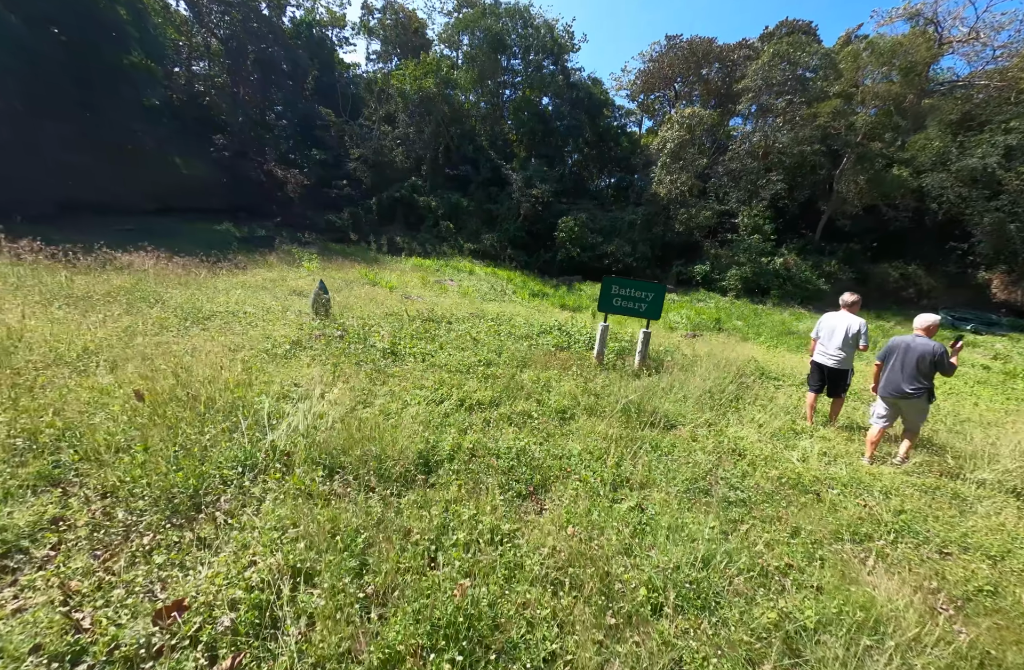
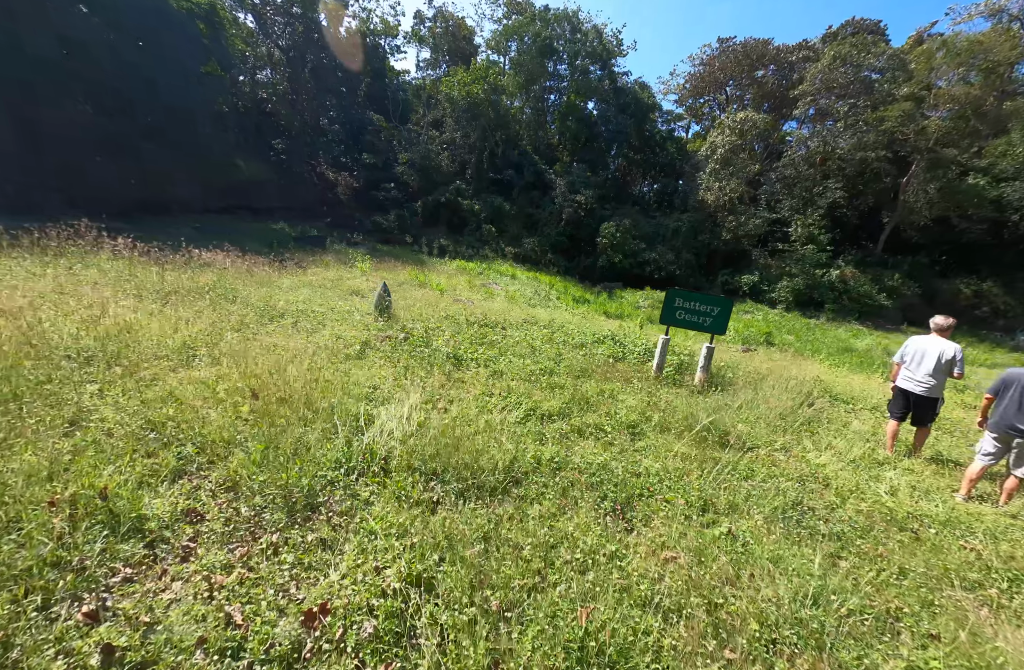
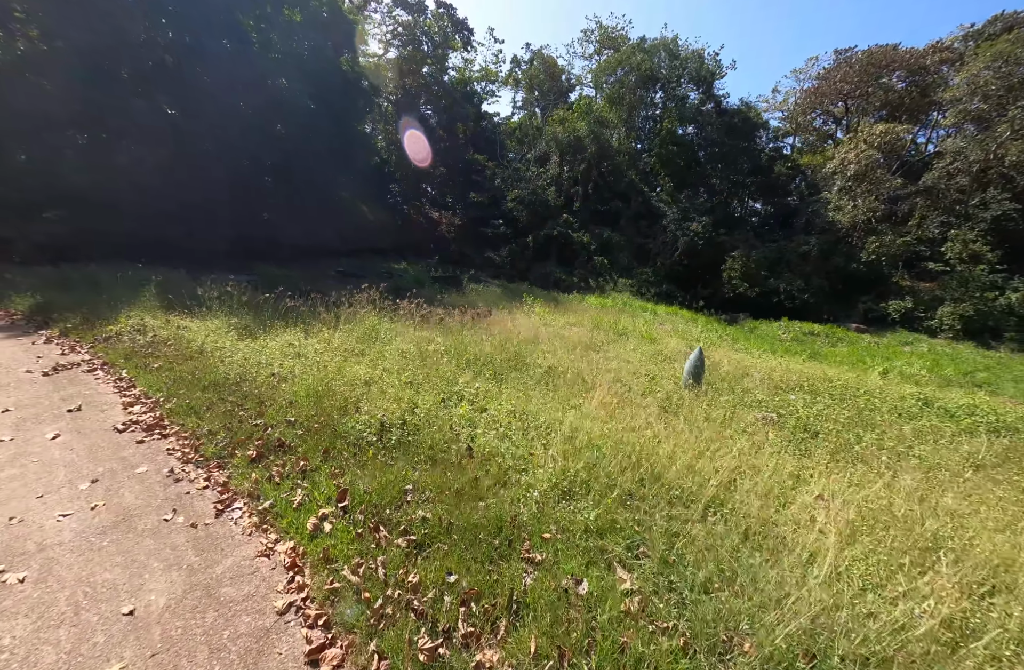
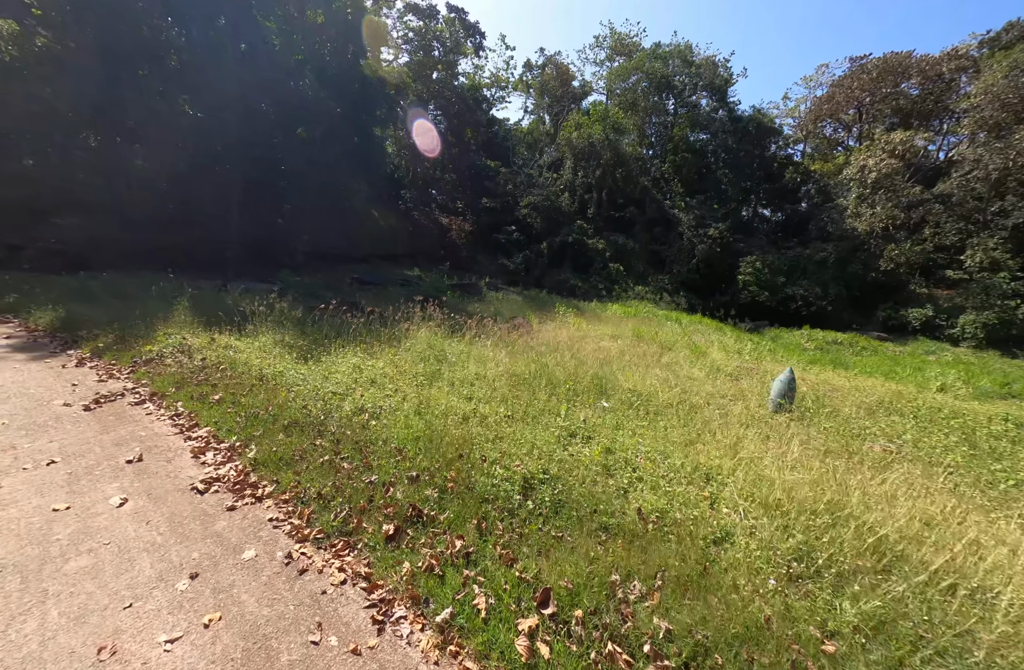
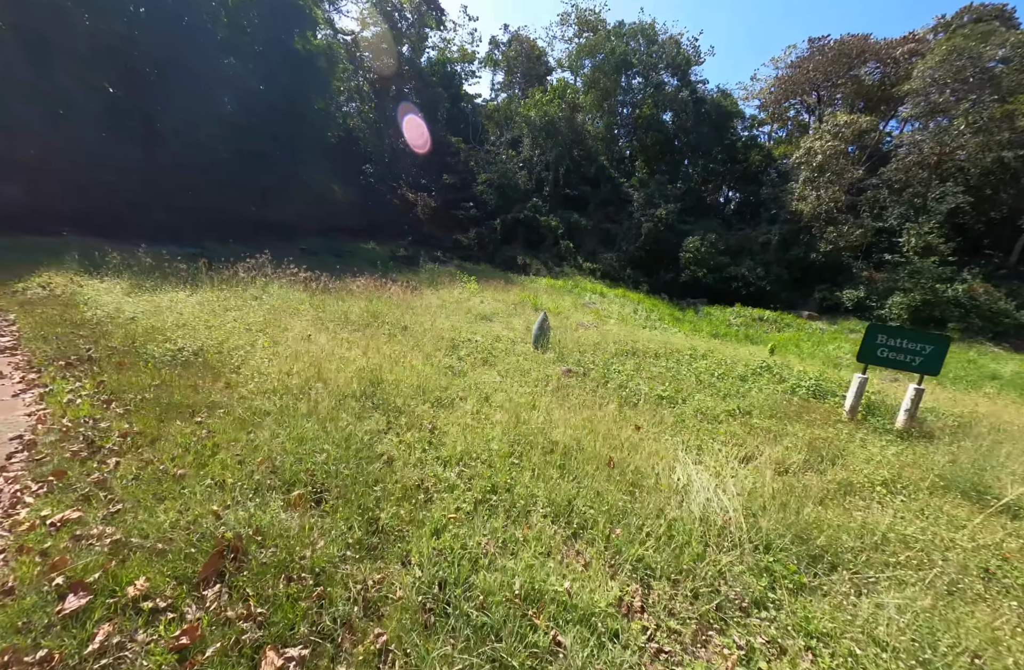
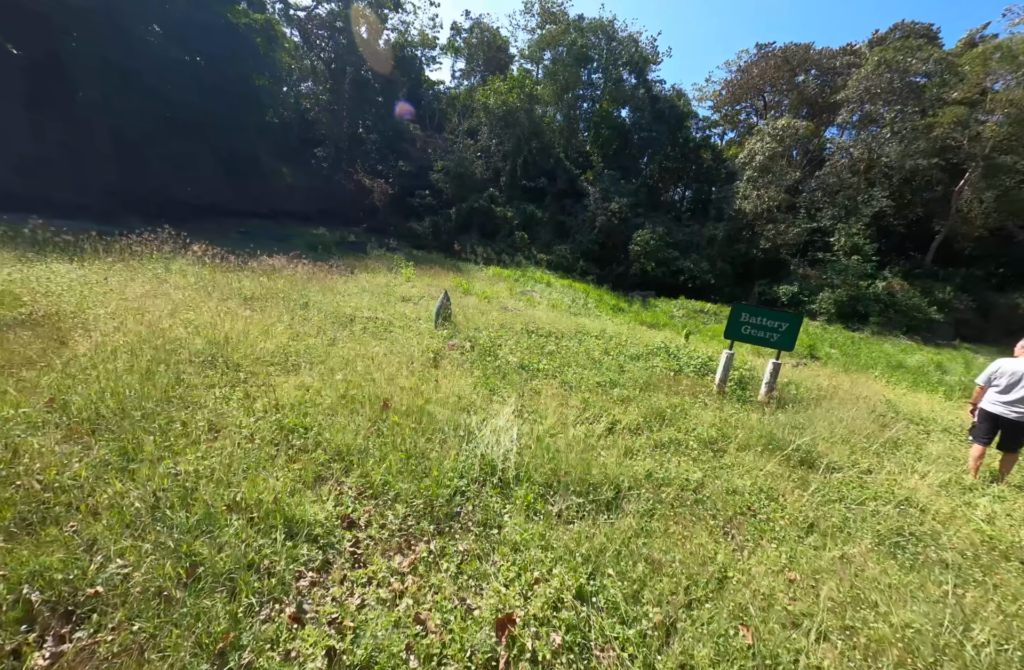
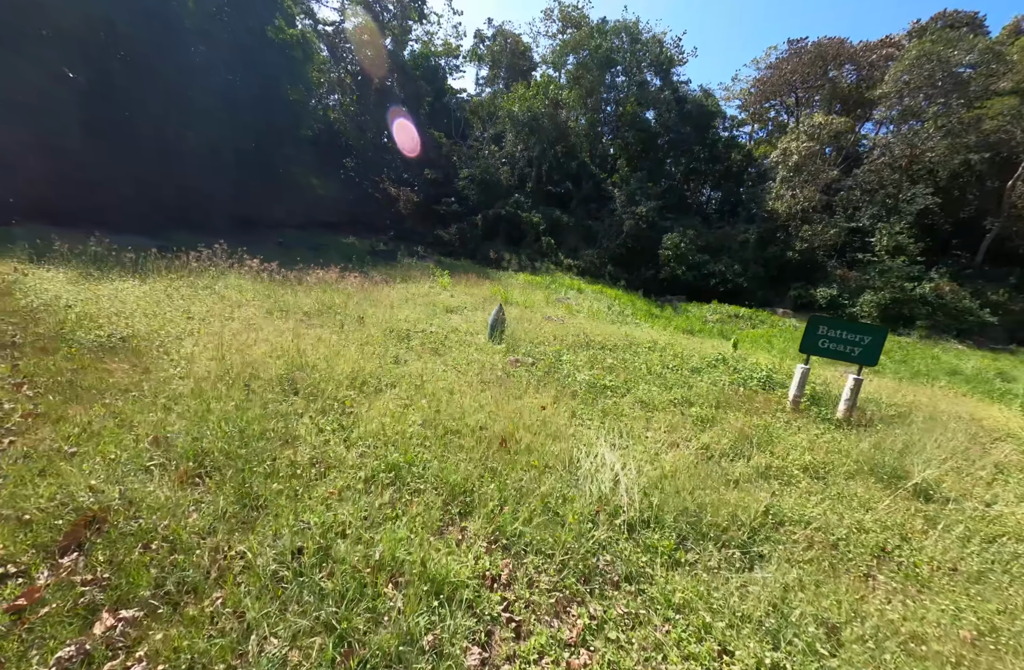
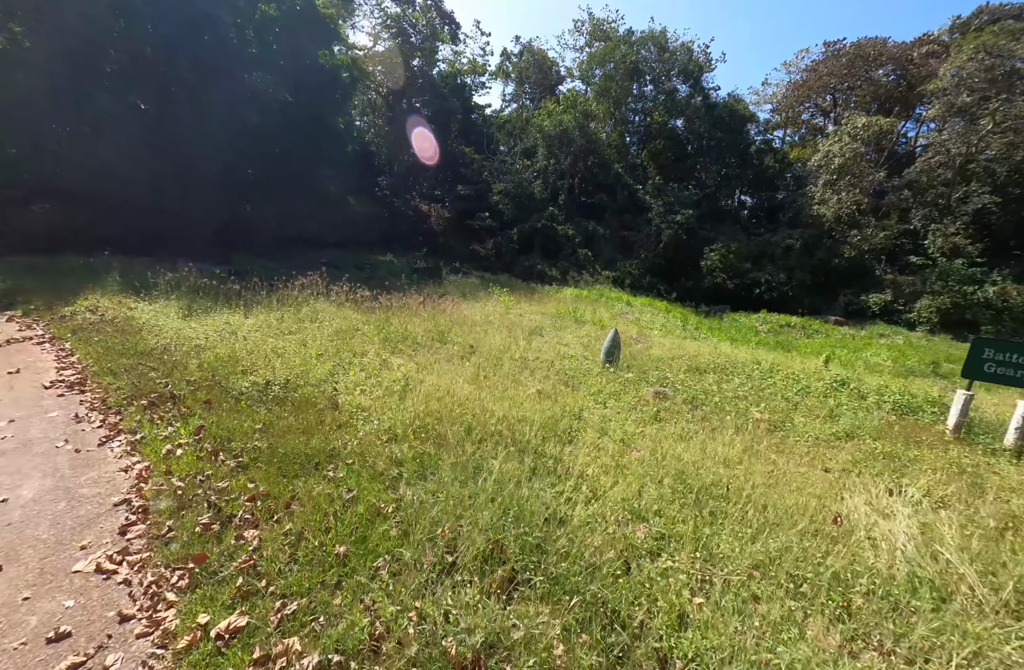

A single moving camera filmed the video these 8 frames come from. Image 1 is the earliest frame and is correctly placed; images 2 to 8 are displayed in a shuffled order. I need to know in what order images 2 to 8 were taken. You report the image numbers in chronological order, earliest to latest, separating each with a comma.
2, 6, 7, 5, 8, 3, 4
